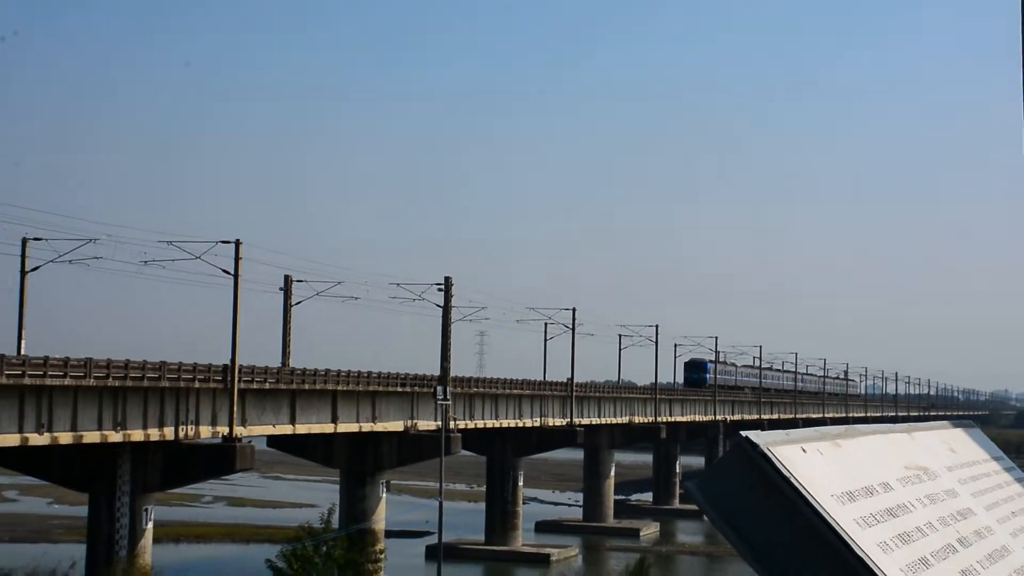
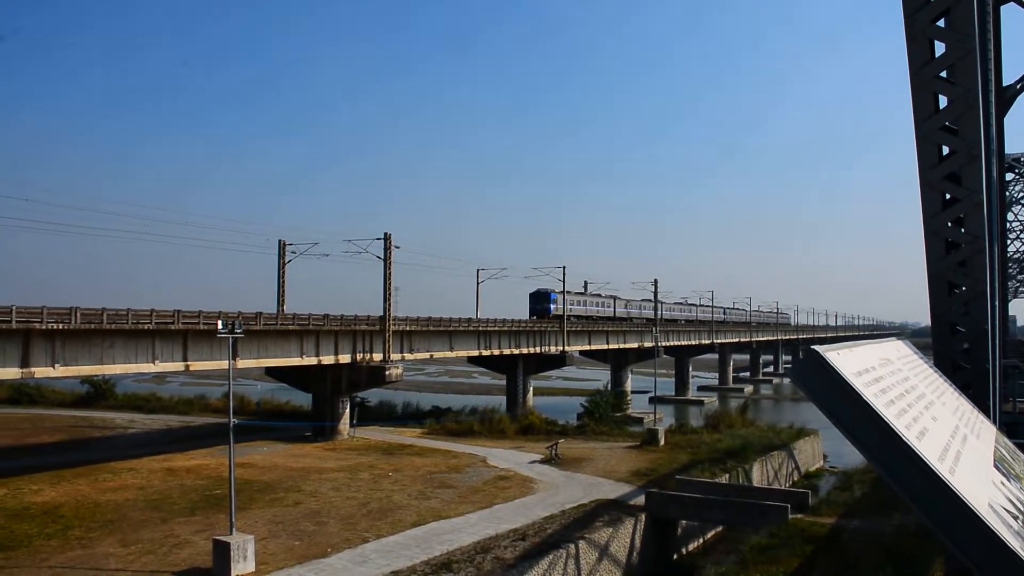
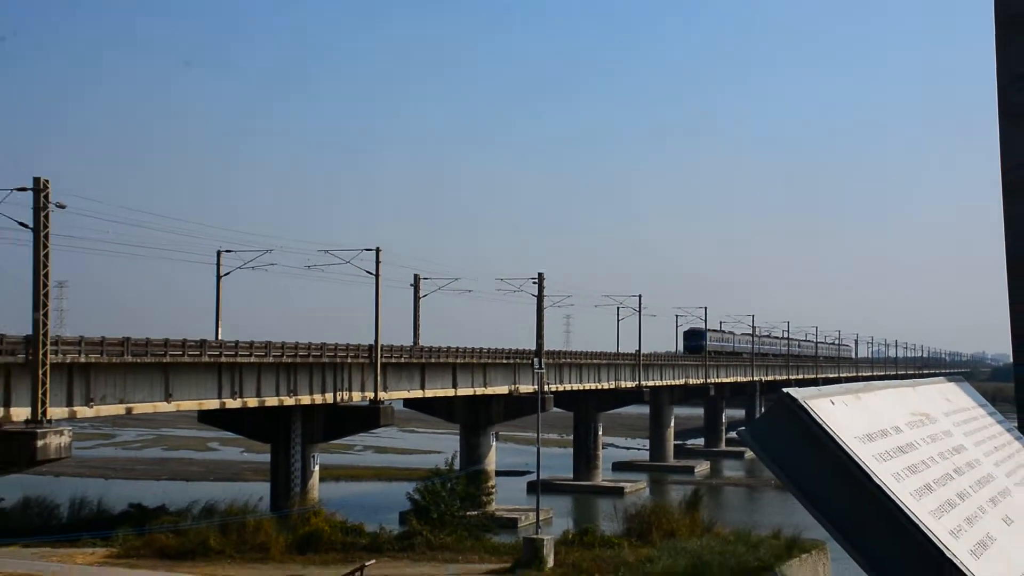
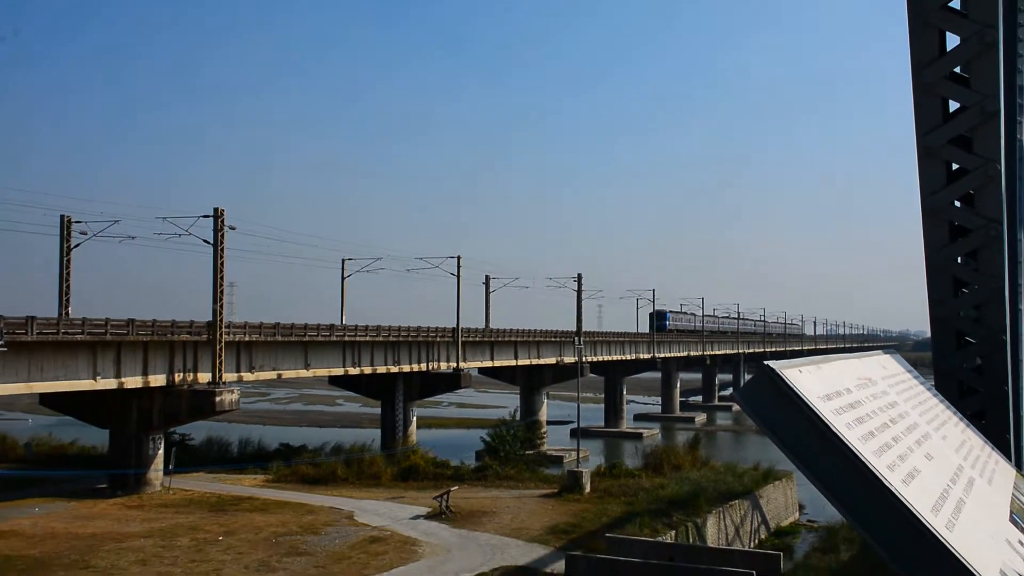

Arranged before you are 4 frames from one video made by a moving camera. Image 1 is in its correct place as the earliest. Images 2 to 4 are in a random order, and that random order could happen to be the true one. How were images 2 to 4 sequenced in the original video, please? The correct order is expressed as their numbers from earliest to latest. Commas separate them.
3, 4, 2
